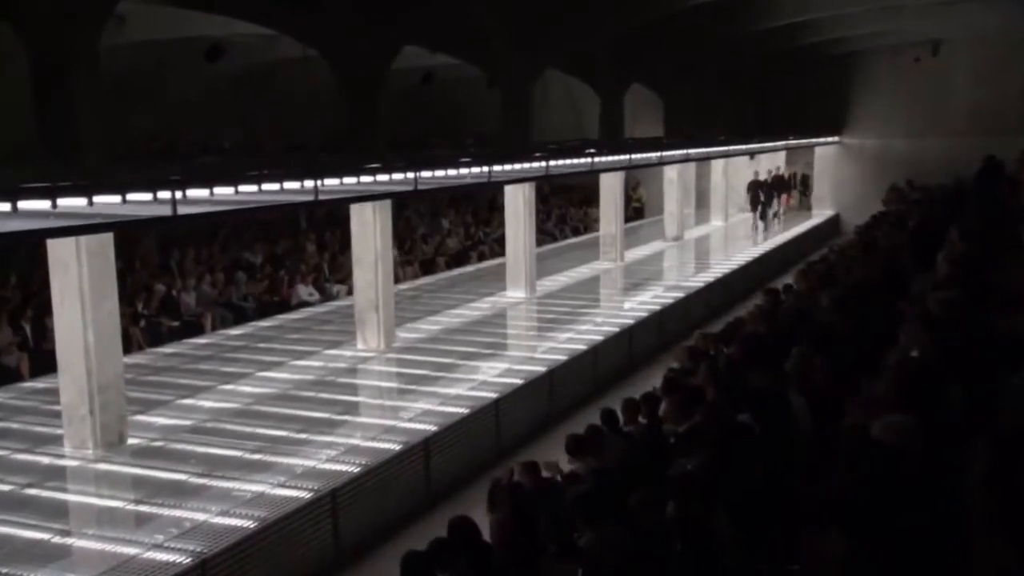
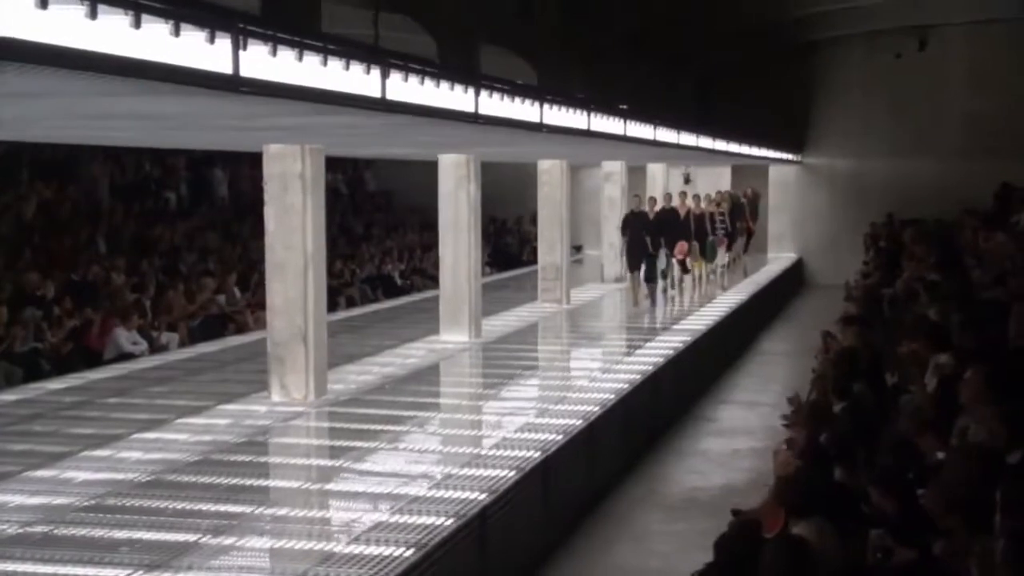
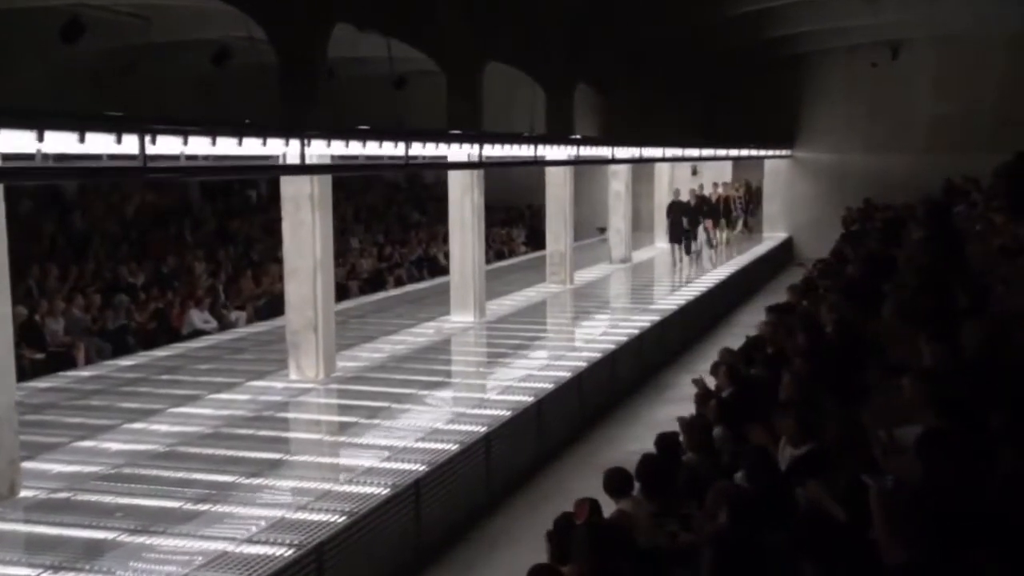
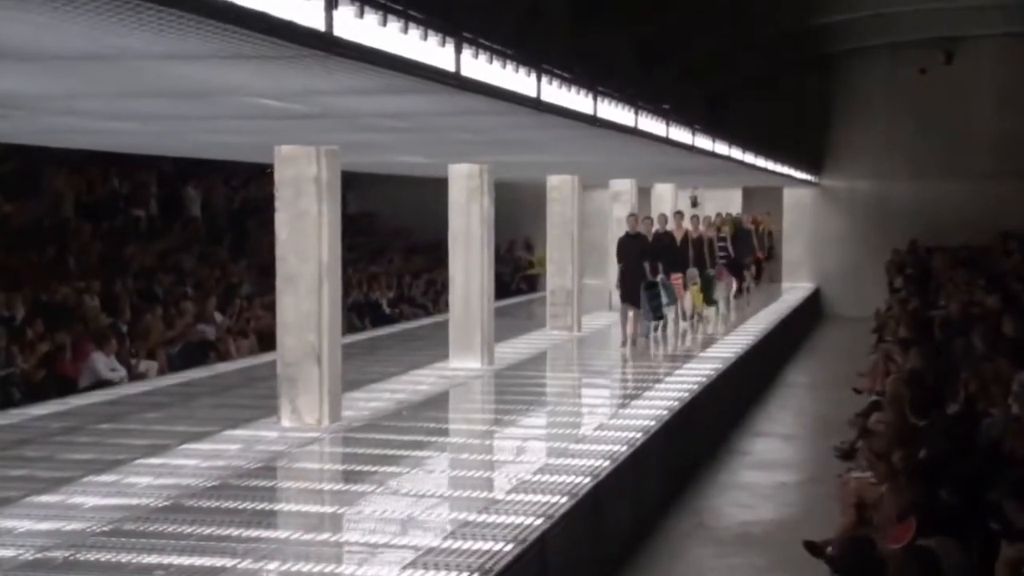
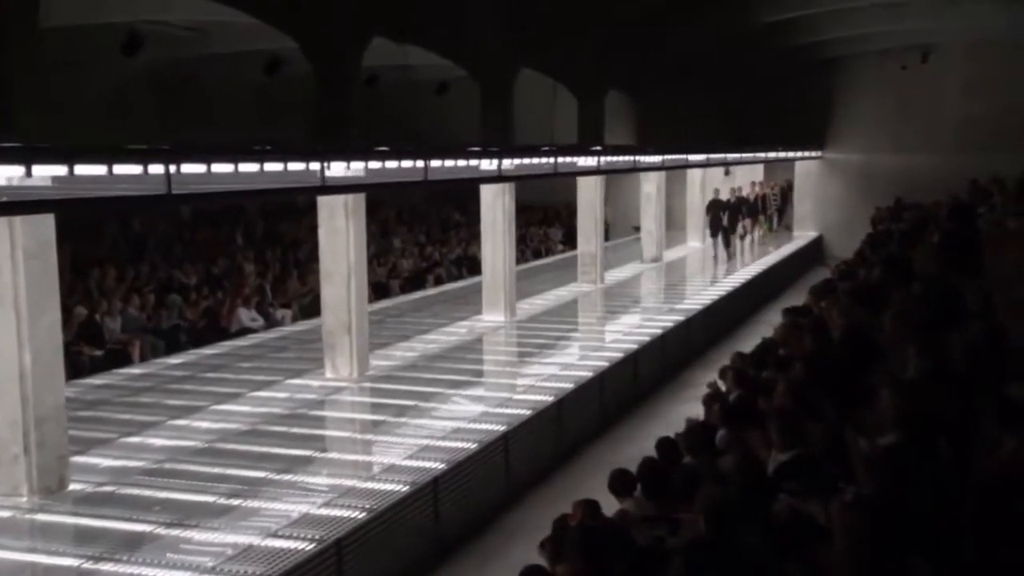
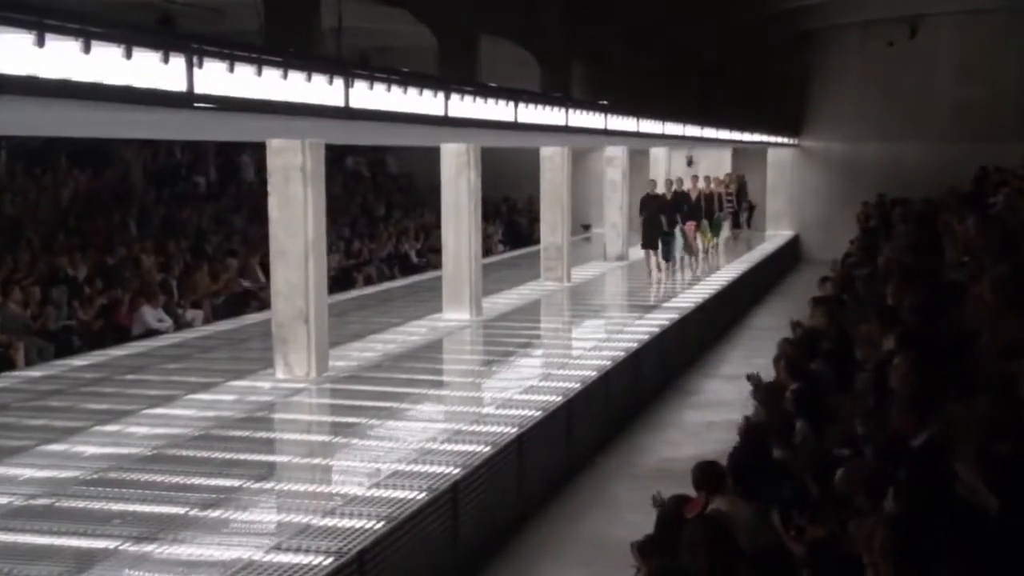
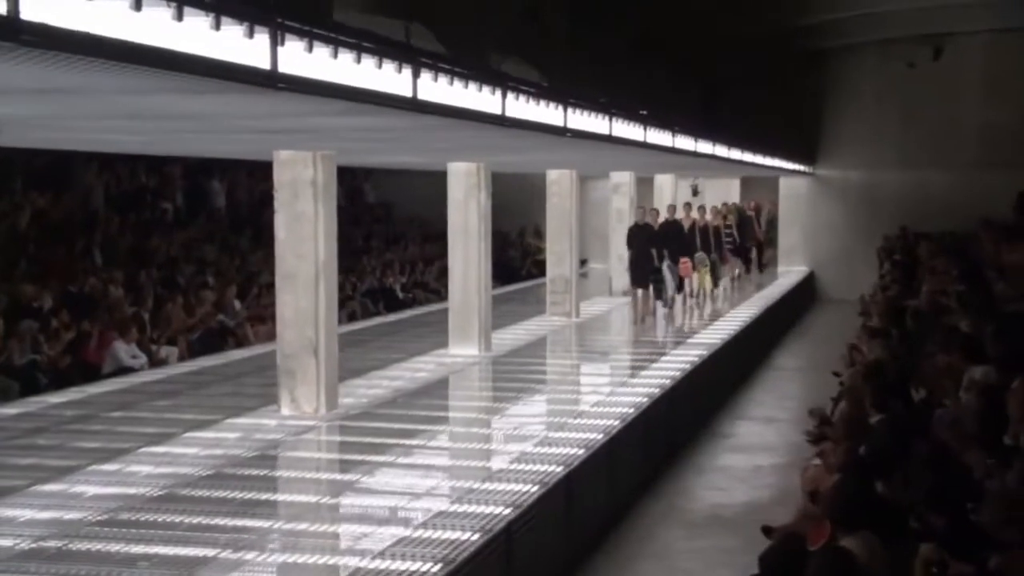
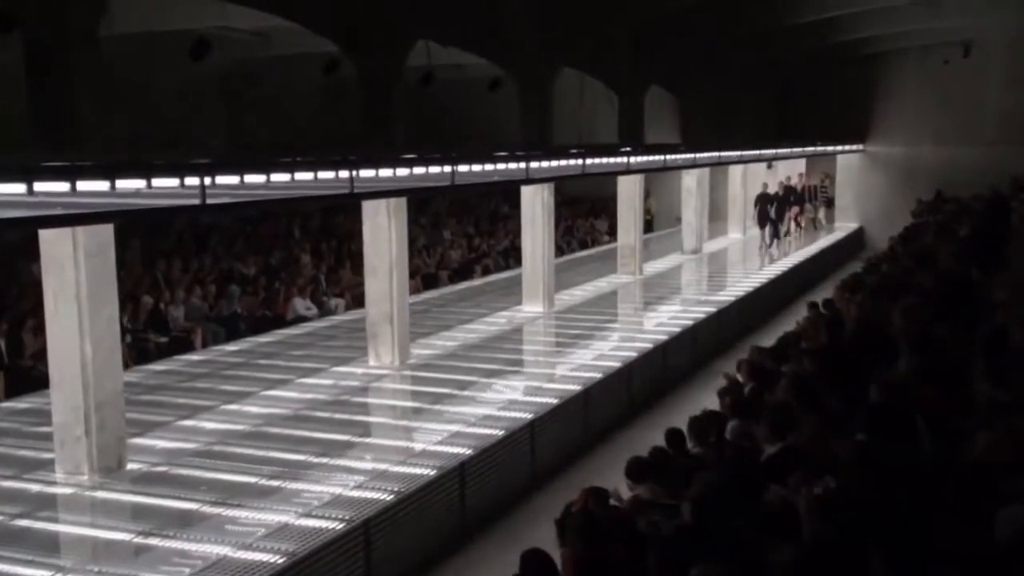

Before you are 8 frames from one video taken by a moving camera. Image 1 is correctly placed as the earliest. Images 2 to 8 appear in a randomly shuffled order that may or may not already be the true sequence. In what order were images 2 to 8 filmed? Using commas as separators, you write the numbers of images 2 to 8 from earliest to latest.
8, 5, 3, 6, 2, 7, 4
